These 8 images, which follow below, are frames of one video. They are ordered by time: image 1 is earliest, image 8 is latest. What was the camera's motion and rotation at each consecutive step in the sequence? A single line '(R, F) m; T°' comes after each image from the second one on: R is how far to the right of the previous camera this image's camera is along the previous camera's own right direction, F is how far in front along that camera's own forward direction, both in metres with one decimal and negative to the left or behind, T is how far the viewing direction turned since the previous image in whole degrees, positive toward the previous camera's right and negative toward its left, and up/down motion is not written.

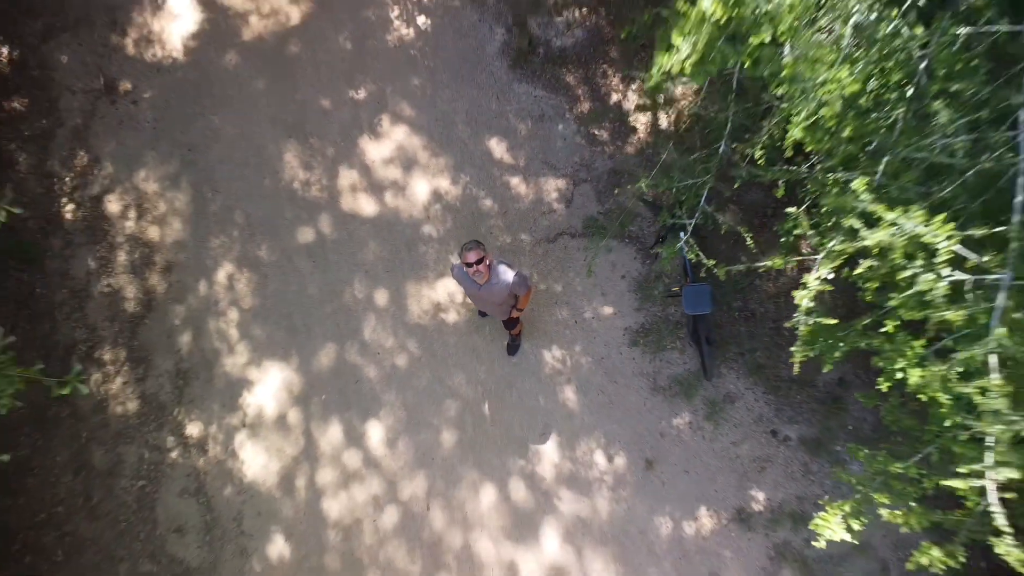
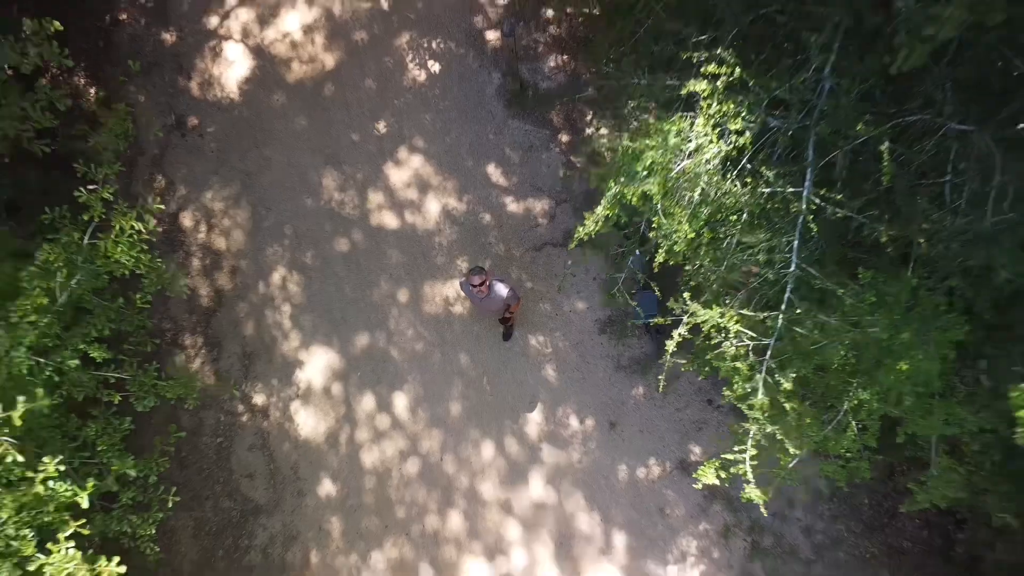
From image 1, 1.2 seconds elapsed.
(+0.1, -1.4) m; 0°
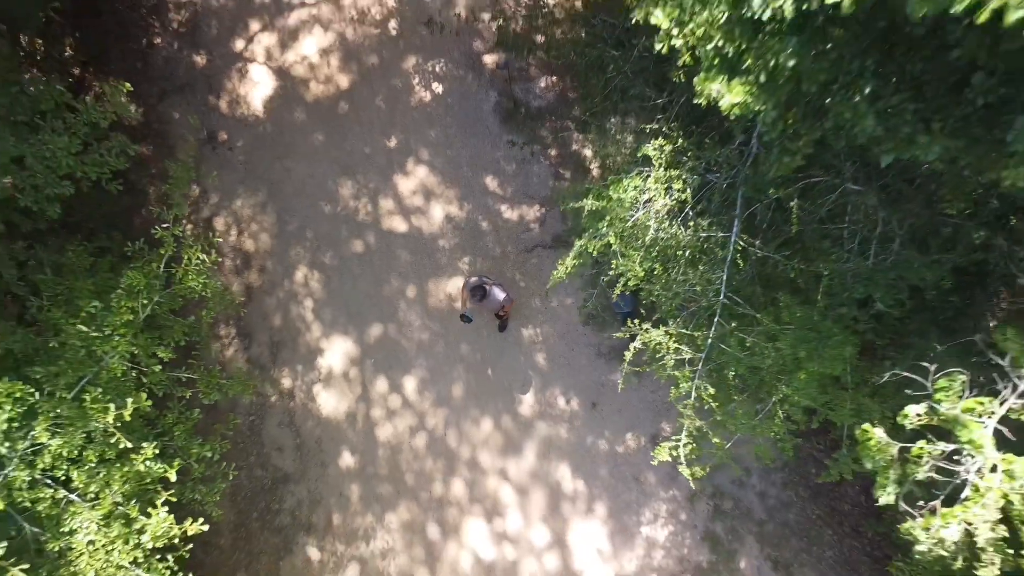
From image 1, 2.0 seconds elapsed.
(+0.1, -0.9) m; 0°
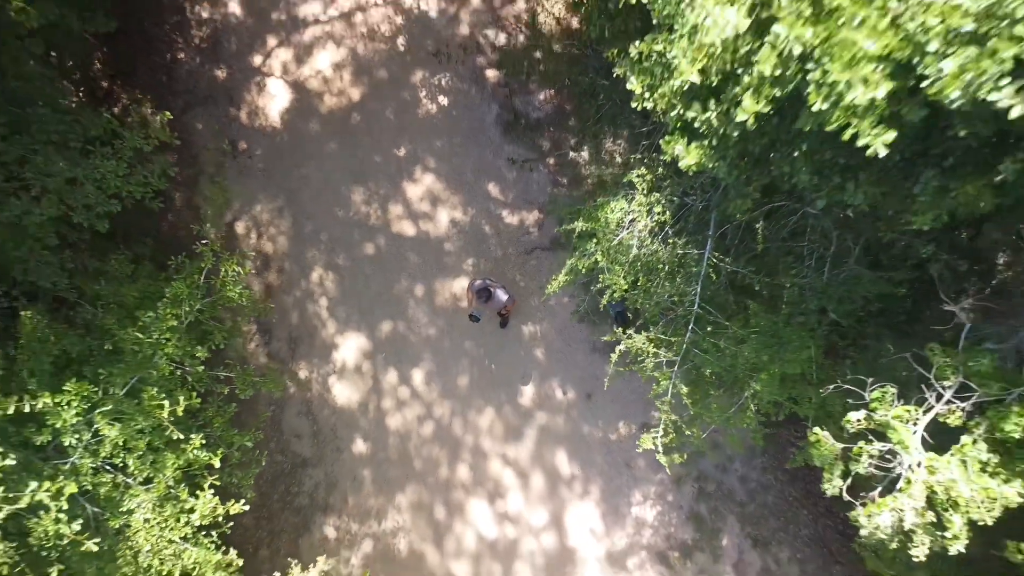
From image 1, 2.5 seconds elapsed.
(0.0, -0.6) m; 0°
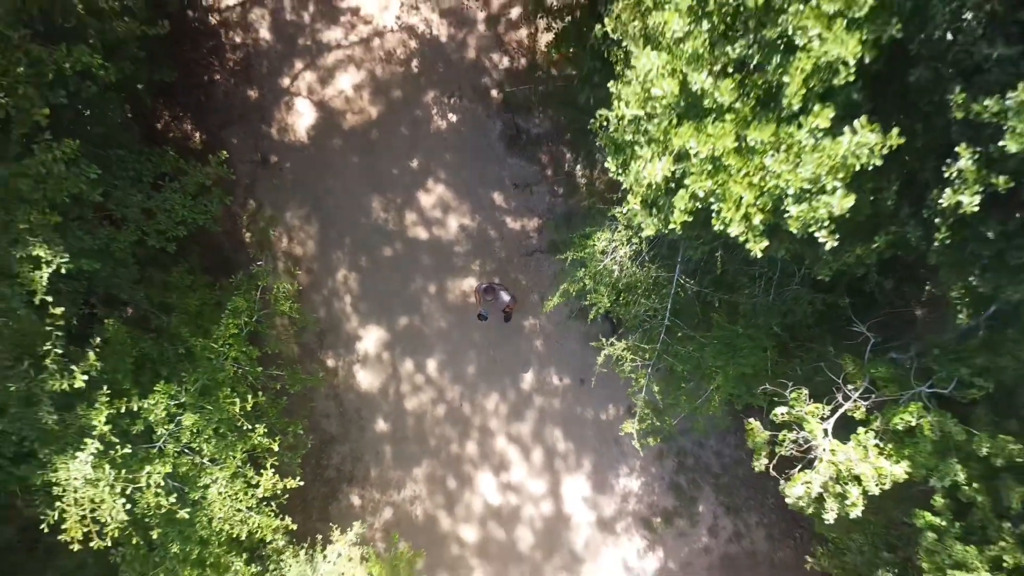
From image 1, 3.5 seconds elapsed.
(0.0, -1.0) m; 0°
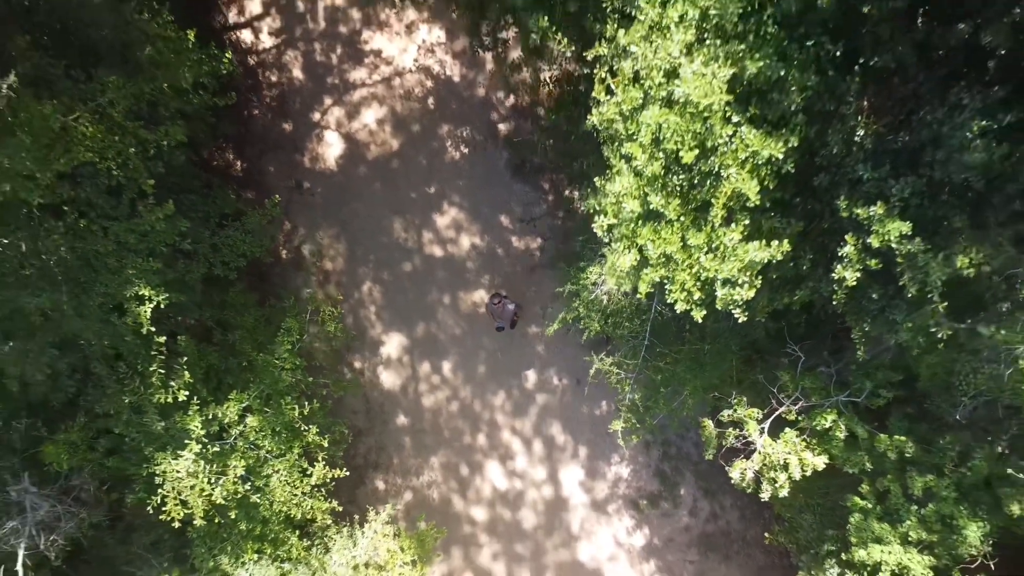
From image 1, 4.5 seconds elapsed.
(-0.1, -1.2) m; 0°
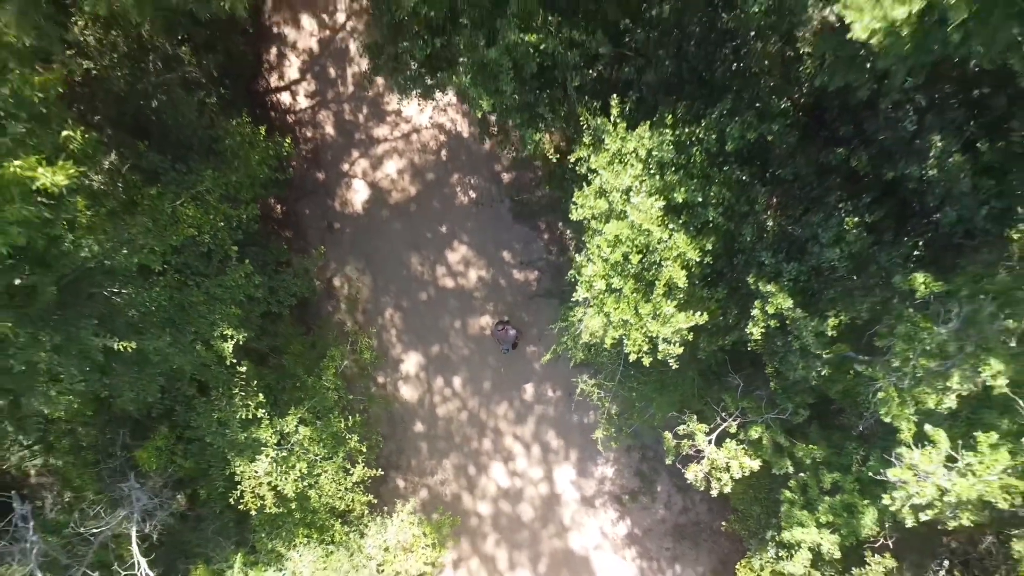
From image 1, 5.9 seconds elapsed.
(0.0, -1.8) m; 0°
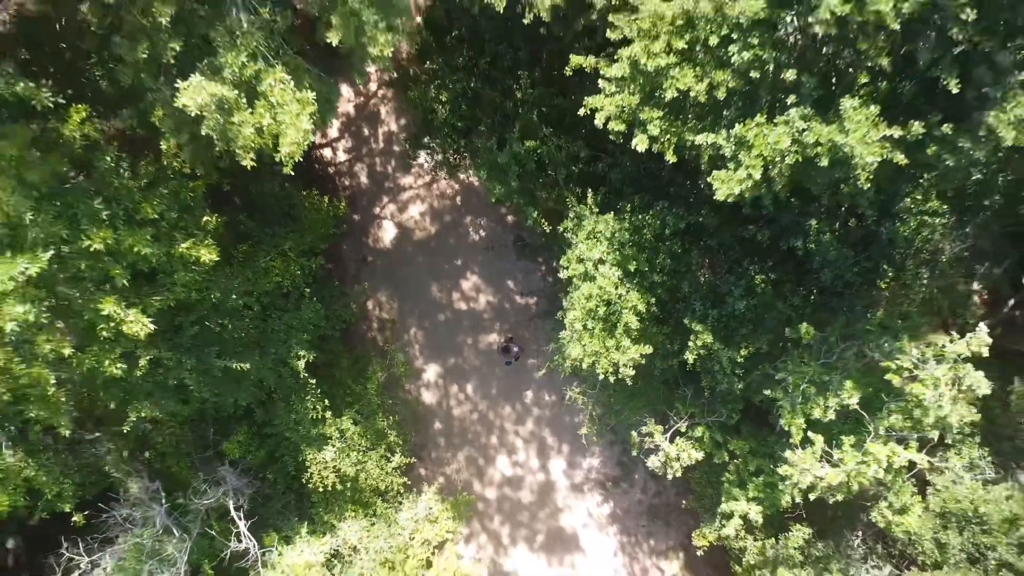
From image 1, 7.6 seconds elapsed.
(-0.1, -2.6) m; 0°
